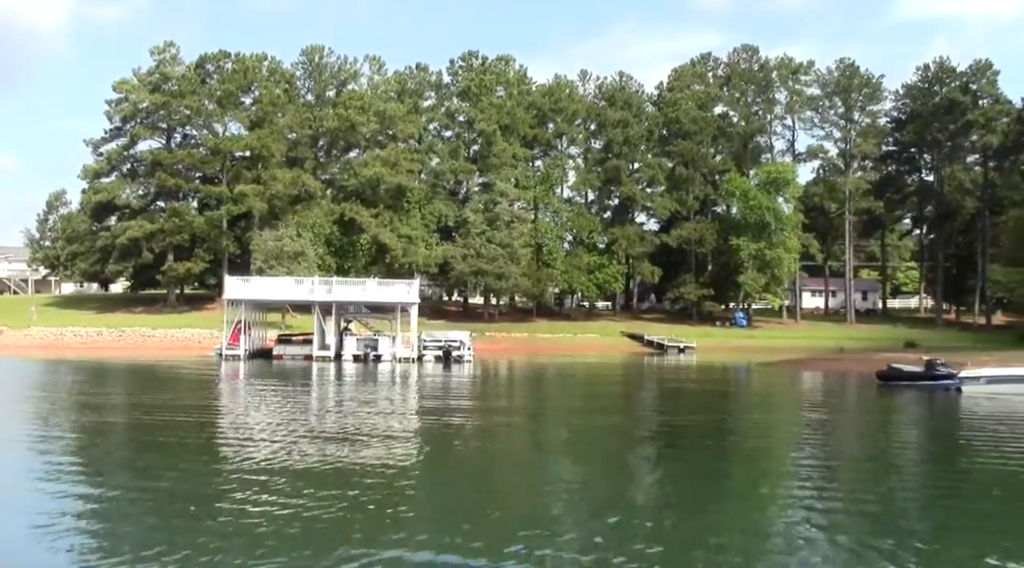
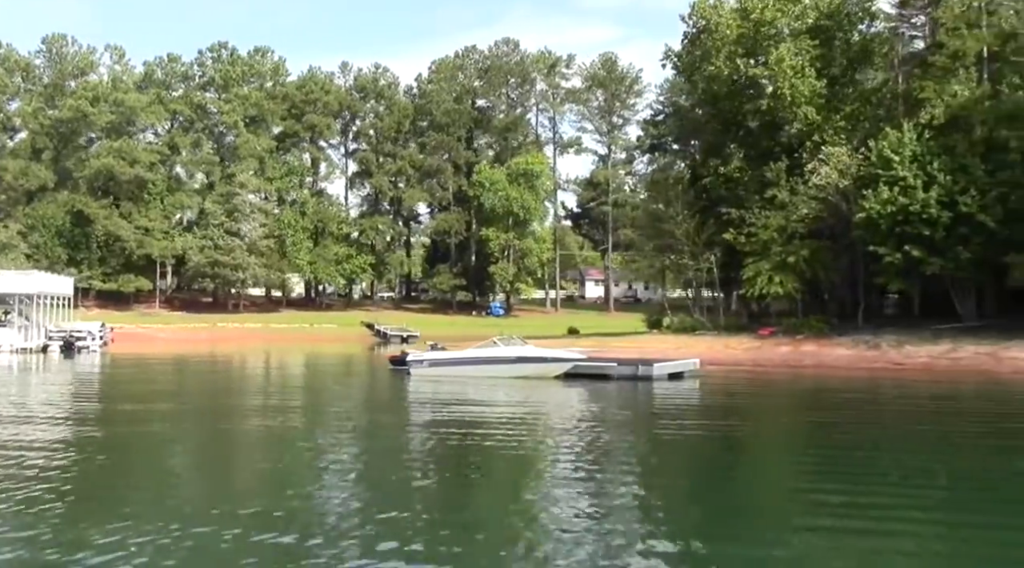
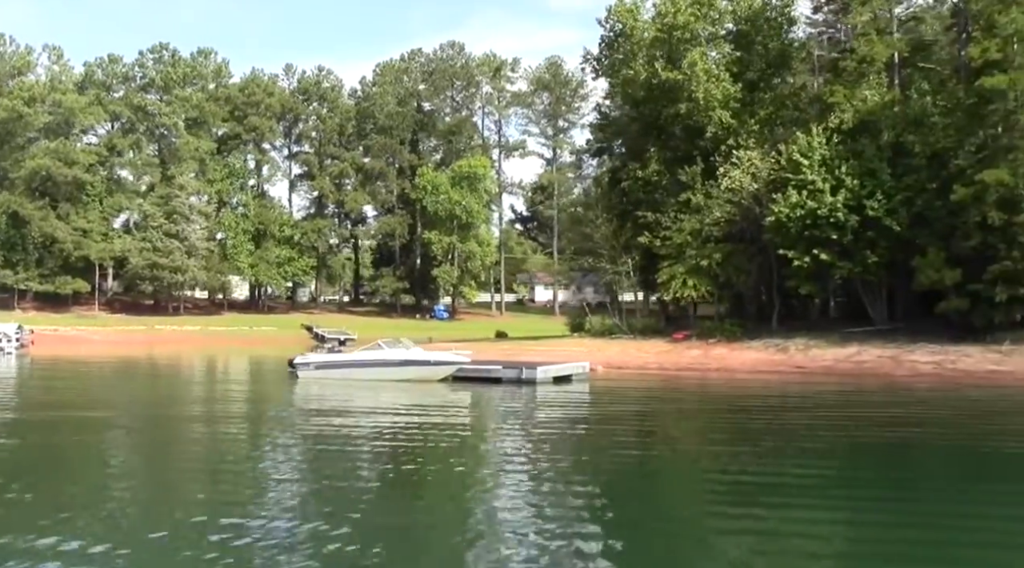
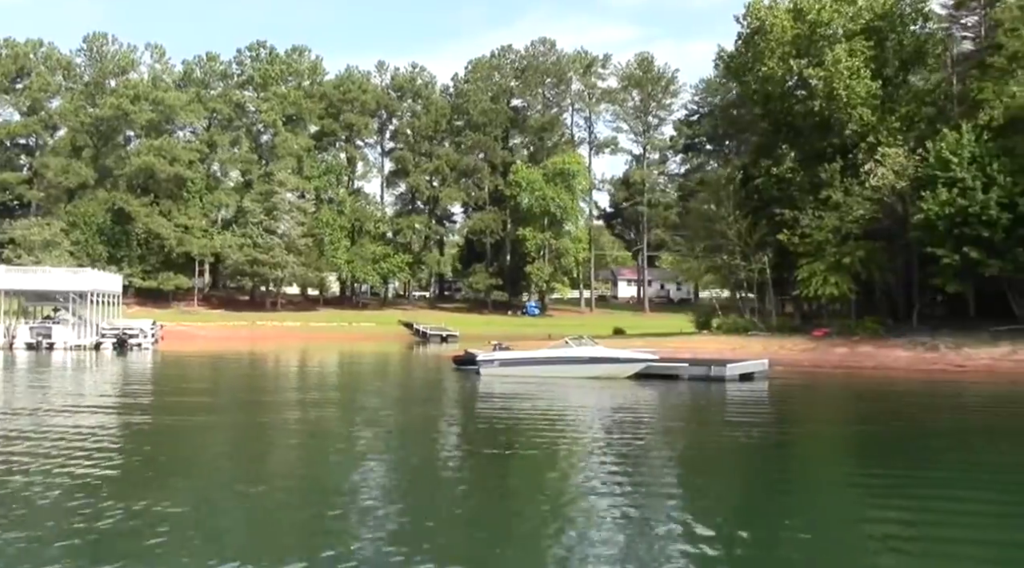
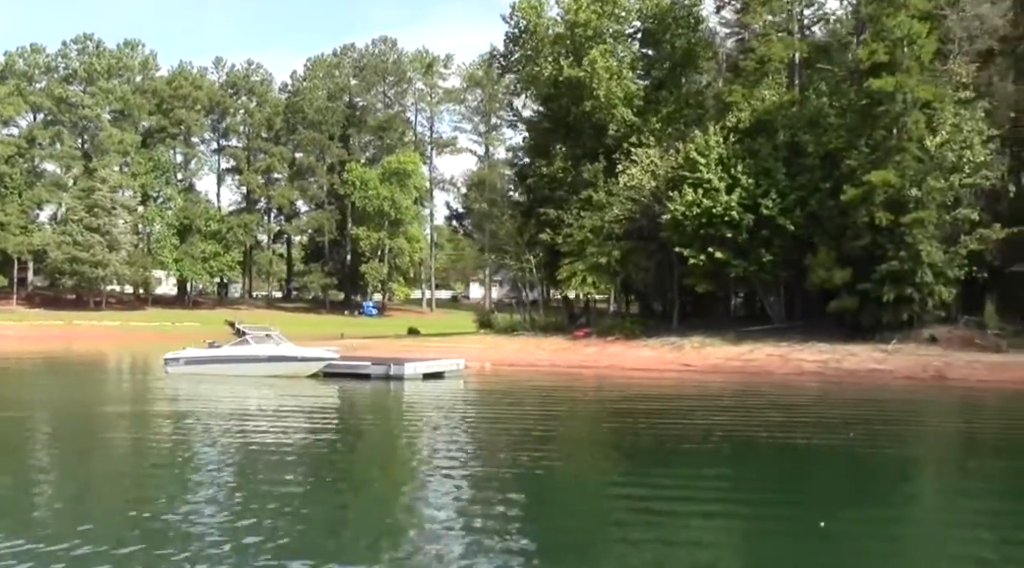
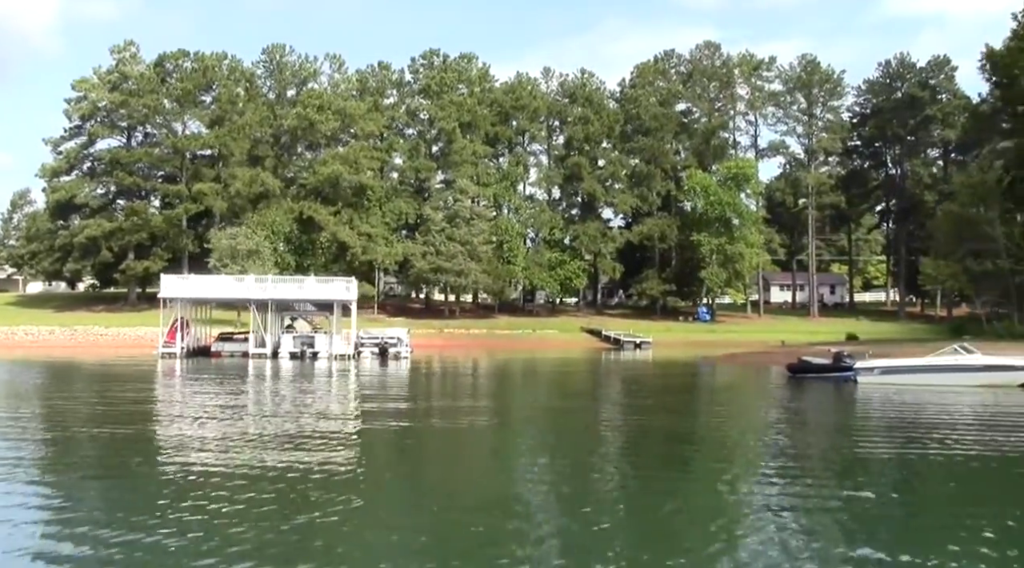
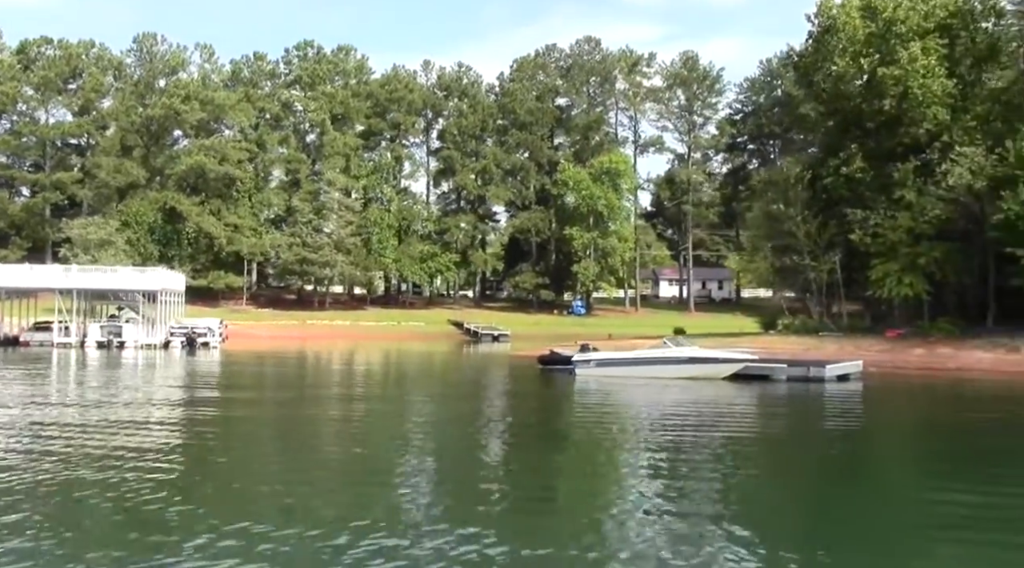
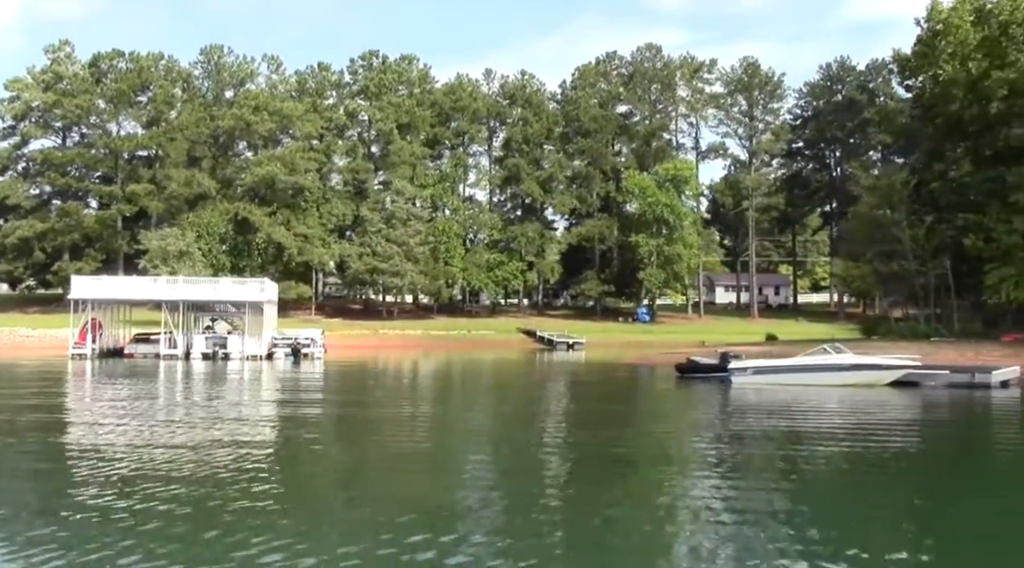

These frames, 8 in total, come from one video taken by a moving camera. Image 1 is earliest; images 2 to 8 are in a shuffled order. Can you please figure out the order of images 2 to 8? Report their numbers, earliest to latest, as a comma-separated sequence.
6, 8, 7, 4, 2, 3, 5
